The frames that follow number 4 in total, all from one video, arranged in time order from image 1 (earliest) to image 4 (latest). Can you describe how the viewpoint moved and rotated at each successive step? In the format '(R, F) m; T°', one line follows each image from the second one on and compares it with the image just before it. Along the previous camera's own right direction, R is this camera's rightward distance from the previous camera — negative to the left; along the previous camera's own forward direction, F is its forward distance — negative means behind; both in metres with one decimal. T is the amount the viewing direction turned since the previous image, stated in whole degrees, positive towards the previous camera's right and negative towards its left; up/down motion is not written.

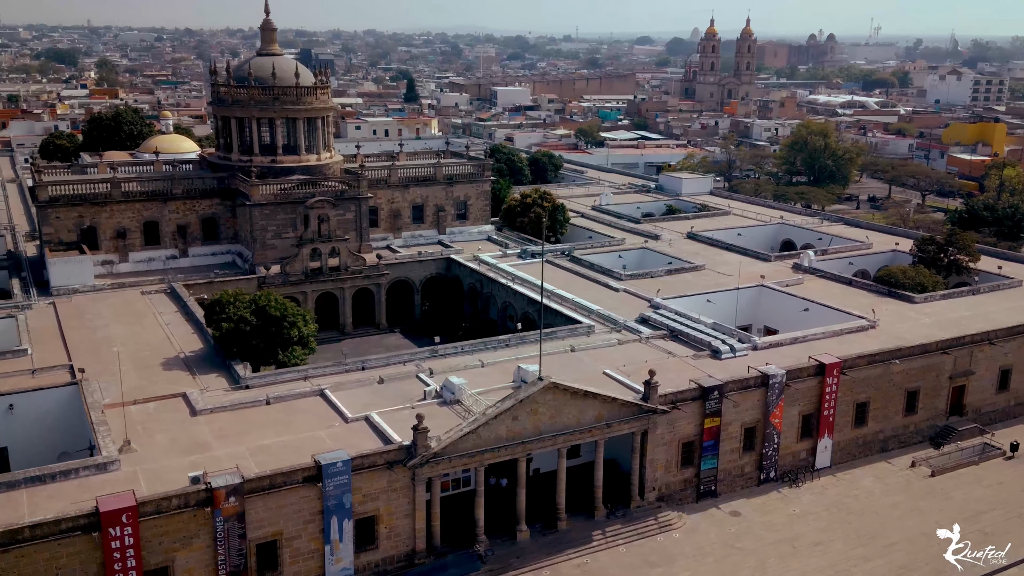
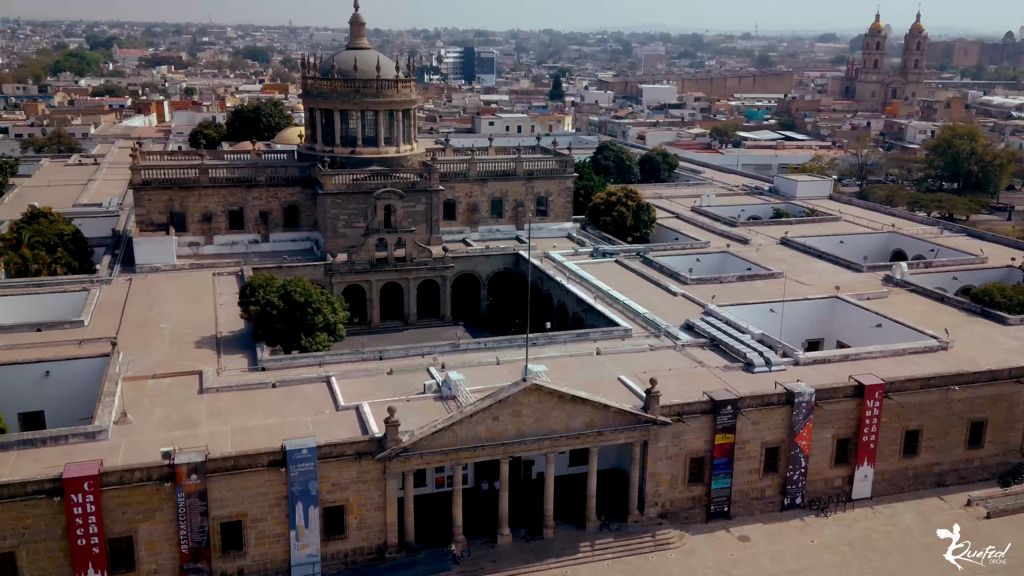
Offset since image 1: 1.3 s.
(+5.0, +1.3) m; -10°
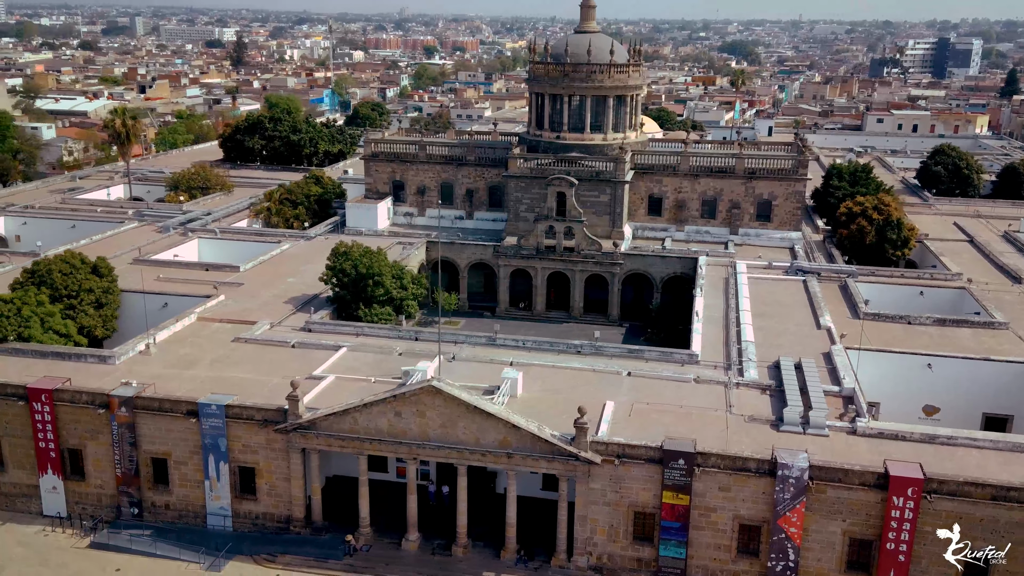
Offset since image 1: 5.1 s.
(+13.6, +5.9) m; -28°
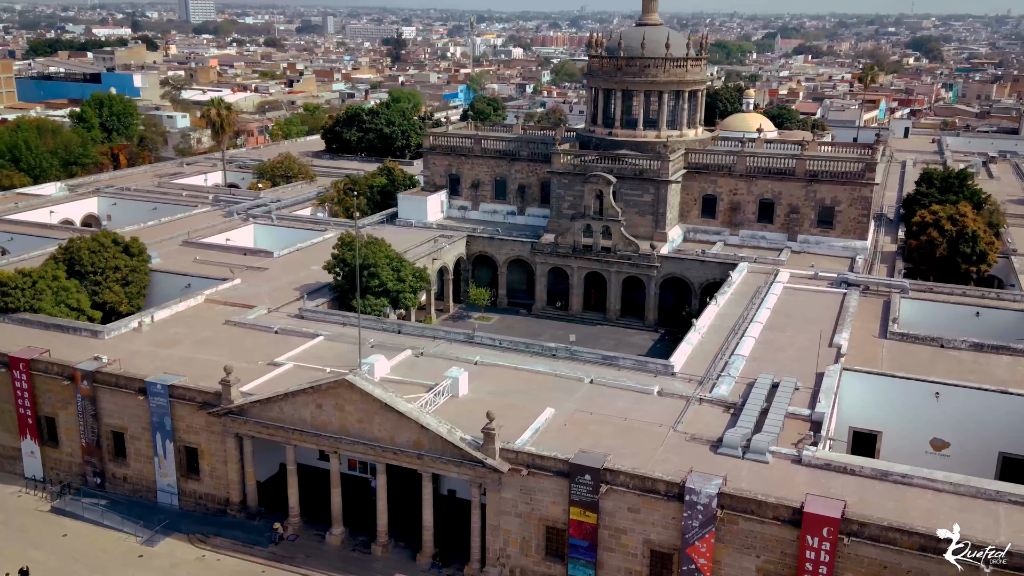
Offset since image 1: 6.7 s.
(+6.2, +1.5) m; -10°
